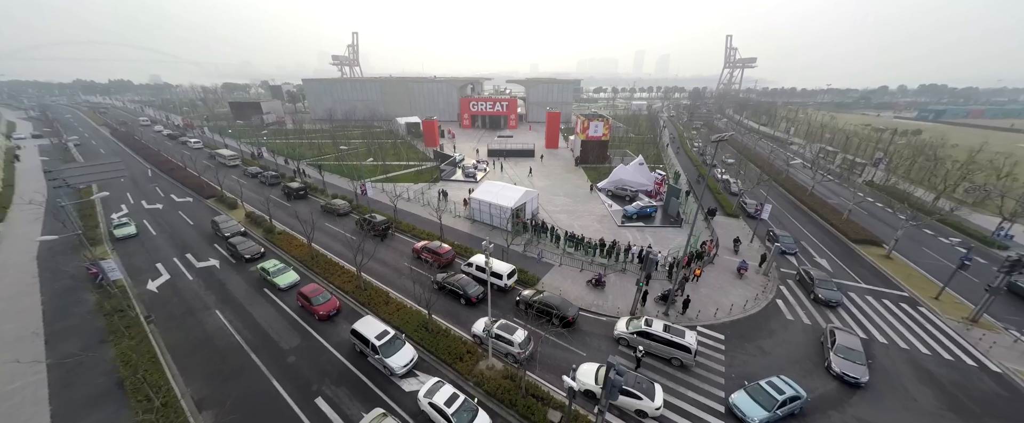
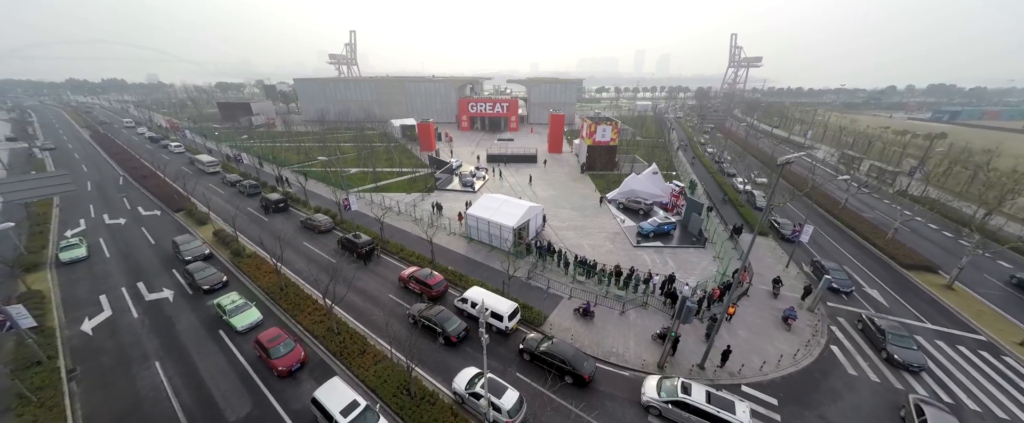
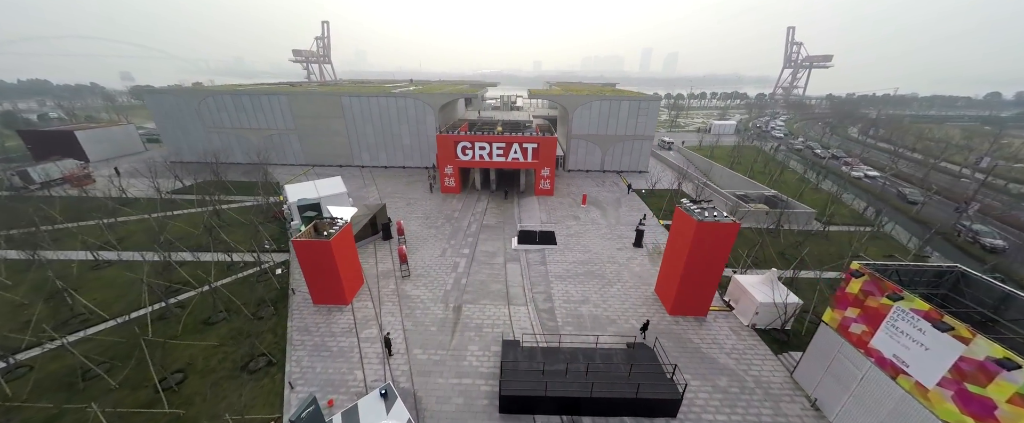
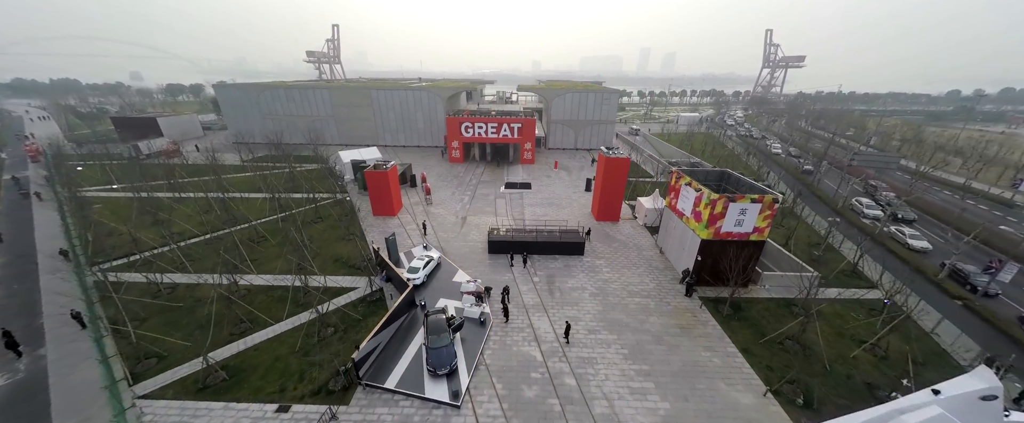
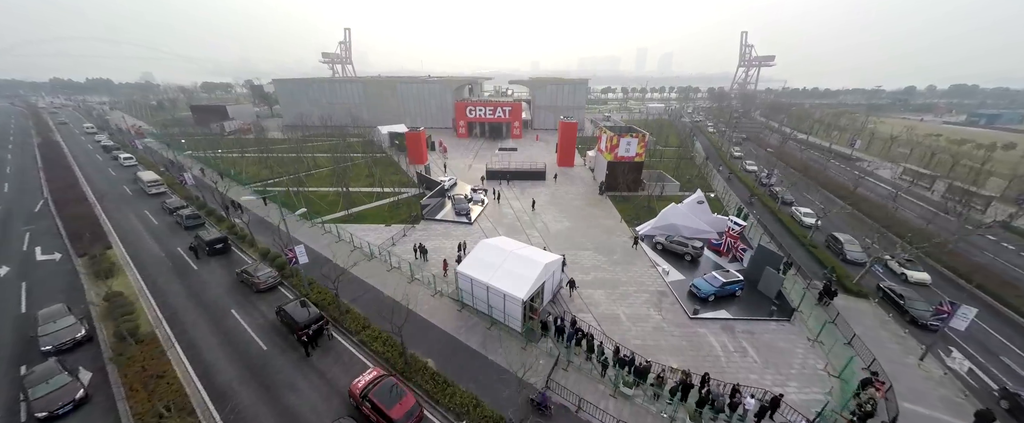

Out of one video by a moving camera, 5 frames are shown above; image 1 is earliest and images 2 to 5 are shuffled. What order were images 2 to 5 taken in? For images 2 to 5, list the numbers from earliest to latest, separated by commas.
2, 5, 4, 3
